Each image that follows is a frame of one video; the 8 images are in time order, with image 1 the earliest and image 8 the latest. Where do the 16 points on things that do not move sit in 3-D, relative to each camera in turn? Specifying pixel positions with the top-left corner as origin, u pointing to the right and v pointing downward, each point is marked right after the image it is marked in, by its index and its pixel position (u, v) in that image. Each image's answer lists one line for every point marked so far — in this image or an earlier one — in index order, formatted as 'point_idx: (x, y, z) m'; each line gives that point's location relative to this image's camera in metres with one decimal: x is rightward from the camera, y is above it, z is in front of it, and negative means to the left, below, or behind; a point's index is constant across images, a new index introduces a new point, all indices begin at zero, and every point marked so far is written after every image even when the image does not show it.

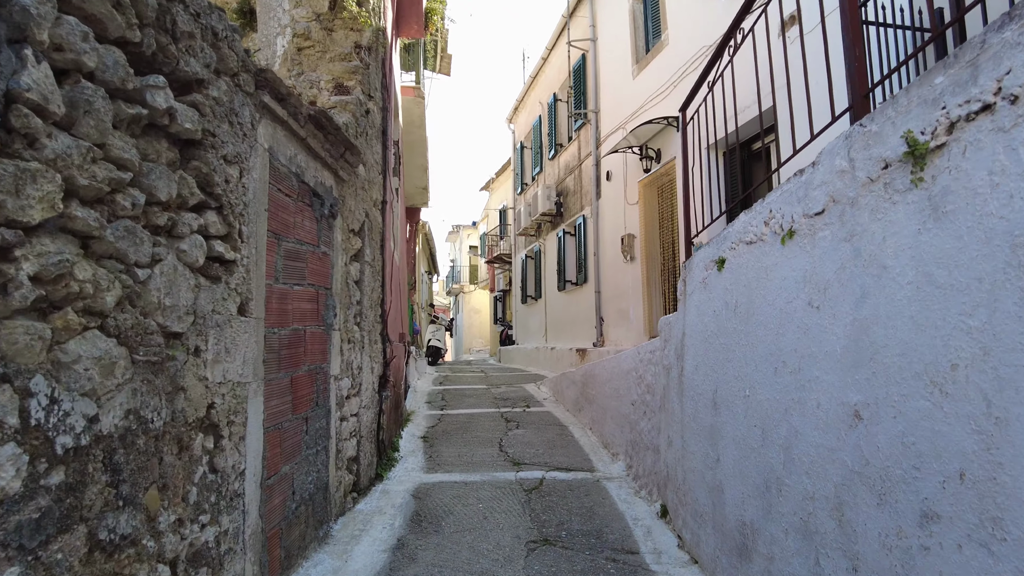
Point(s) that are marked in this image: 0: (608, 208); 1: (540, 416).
0: (+1.3, +1.1, +8.6) m
1: (+0.3, -1.3, +6.1) m
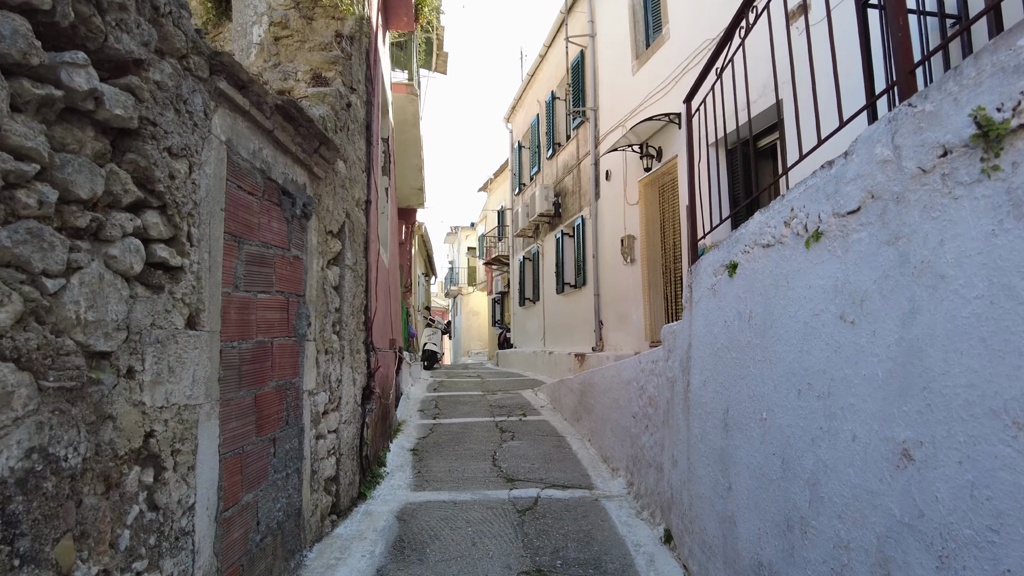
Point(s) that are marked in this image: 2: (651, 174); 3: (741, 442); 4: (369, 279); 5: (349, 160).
0: (+1.3, +1.1, +8.4) m
1: (+0.2, -1.3, +5.8) m
2: (+1.6, +1.3, +7.1) m
3: (+0.8, -0.5, +2.1) m
4: (-0.9, +0.1, +4.0) m
5: (-0.9, +0.7, +3.6) m
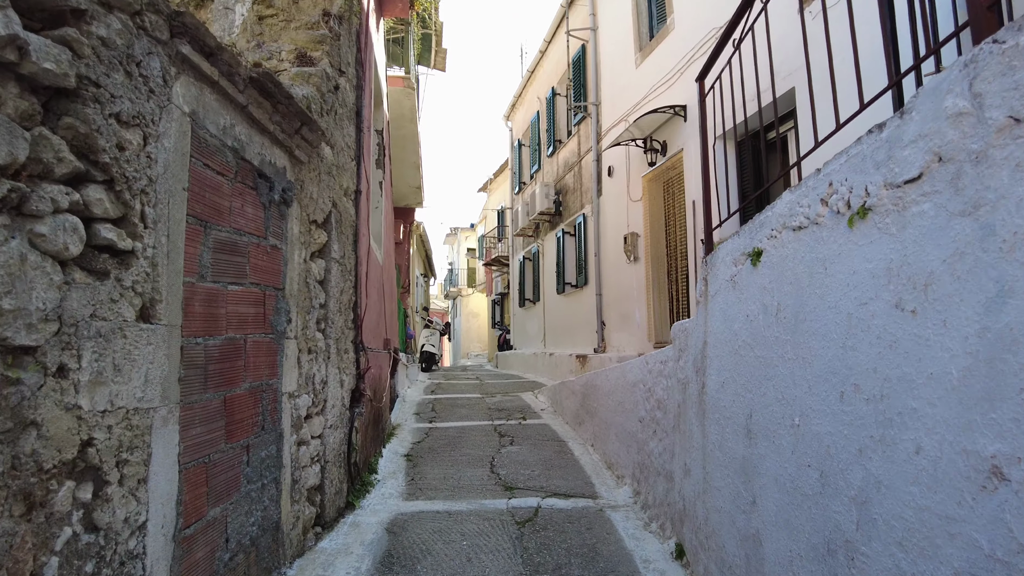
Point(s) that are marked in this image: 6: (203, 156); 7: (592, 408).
0: (+1.3, +1.1, +8.1) m
1: (+0.2, -1.3, +5.6) m
2: (+1.6, +1.3, +6.9) m
3: (+0.8, -0.5, +1.9) m
4: (-0.9, +0.1, +3.7) m
5: (-1.0, +0.8, +3.4) m
6: (-1.0, +0.4, +2.0) m
7: (+0.6, -1.0, +4.9) m
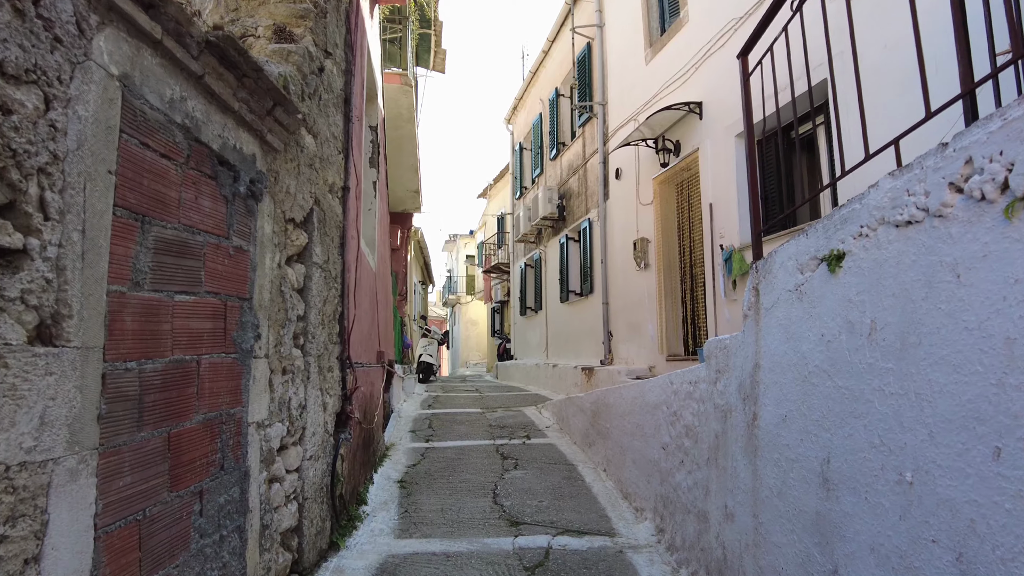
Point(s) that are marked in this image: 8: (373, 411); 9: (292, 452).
0: (+1.3, +1.0, +7.7) m
1: (+0.2, -1.3, +5.2) m
2: (+1.6, +1.2, +6.5) m
3: (+0.8, -0.5, +1.5) m
4: (-0.9, 0.0, +3.3) m
5: (-0.9, +0.7, +3.0) m
6: (-1.0, +0.4, +1.6) m
7: (+0.7, -1.0, +4.5) m
8: (-1.0, -0.9, +4.5) m
9: (-0.9, -0.7, +2.6) m
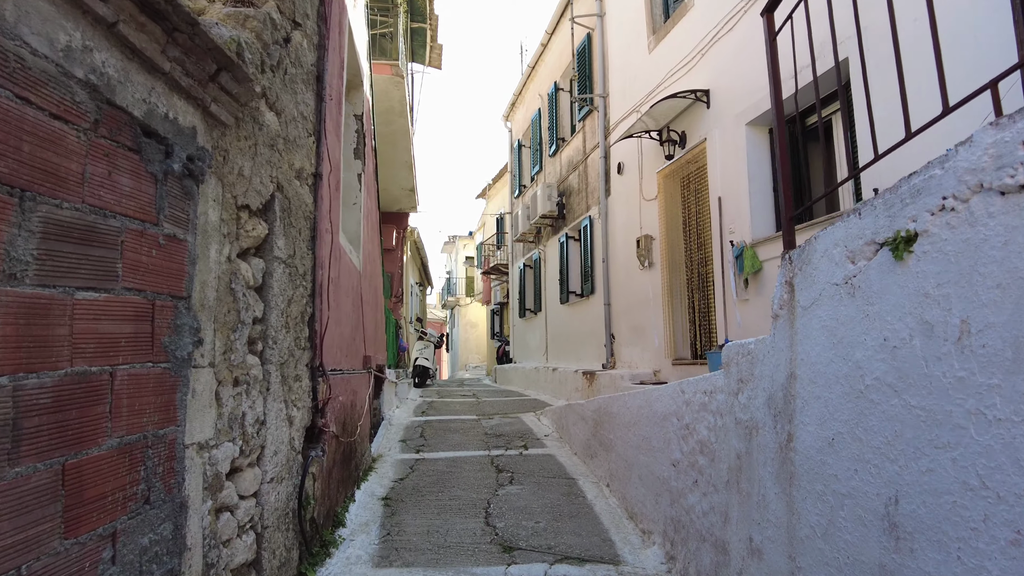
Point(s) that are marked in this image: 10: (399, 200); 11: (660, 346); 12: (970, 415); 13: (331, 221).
0: (+1.3, +1.0, +7.4) m
1: (+0.2, -1.3, +4.8) m
2: (+1.6, +1.2, +6.1) m
3: (+0.8, -0.5, +1.1) m
4: (-0.9, 0.0, +3.0) m
5: (-1.0, +0.7, +2.6) m
6: (-1.0, +0.4, +1.3) m
7: (+0.6, -1.0, +4.2) m
8: (-1.0, -0.9, +4.1) m
9: (-0.9, -0.7, +2.2) m
10: (-2.1, +1.7, +11.8) m
11: (+1.5, -0.6, +6.3) m
12: (+0.8, -0.2, +1.0) m
13: (-1.0, +0.4, +3.3) m
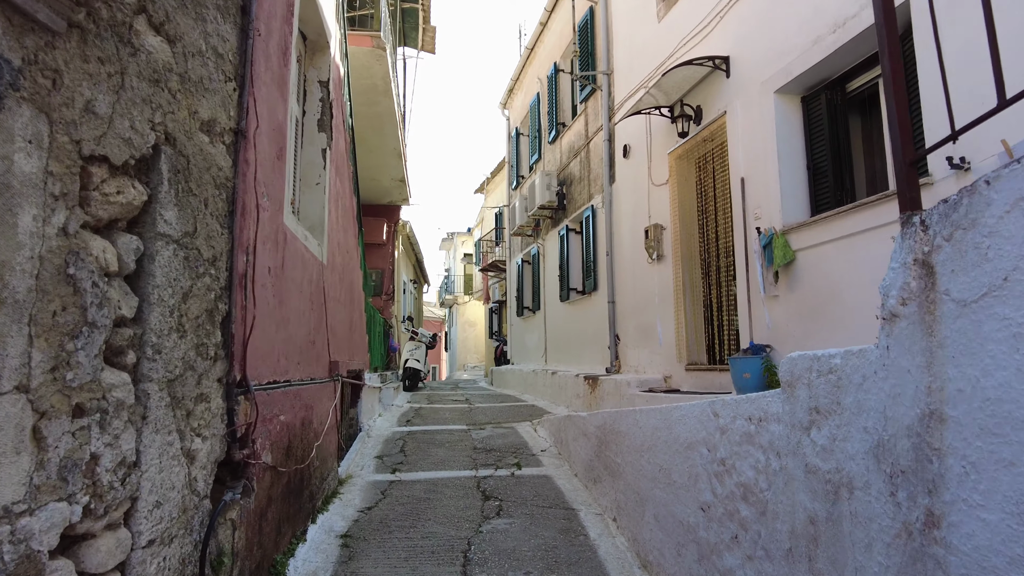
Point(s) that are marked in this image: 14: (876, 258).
0: (+1.2, +1.0, +6.7) m
1: (+0.1, -1.3, +4.1) m
2: (+1.5, +1.3, +5.4) m
3: (+0.7, -0.5, +0.4) m
4: (-1.0, +0.1, +2.3) m
5: (-1.0, +0.8, +1.9) m
6: (-1.1, +0.4, +0.6) m
7: (+0.6, -1.0, +3.5) m
8: (-1.1, -0.8, +3.4) m
9: (-1.0, -0.6, +1.5) m
10: (-2.2, +1.8, +11.1) m
11: (+1.4, -0.5, +5.6) m
12: (+0.7, -0.2, +0.4) m
13: (-1.0, +0.4, +2.6) m
14: (+2.0, +0.2, +3.5) m
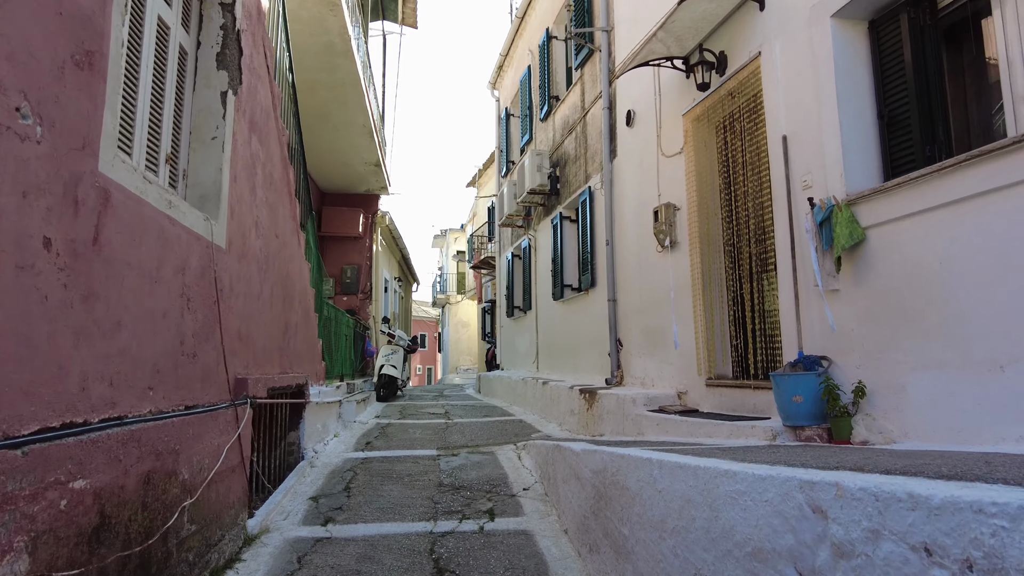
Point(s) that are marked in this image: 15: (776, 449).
0: (+1.0, +1.0, +5.6) m
1: (0.0, -1.3, +3.0) m
2: (+1.4, +1.3, +4.3) m
3: (+0.5, -0.4, -0.7) m
4: (-1.2, +0.1, +1.2) m
5: (-1.2, +0.8, +0.8) m
6: (-1.3, +0.5, -0.5) m
7: (+0.4, -0.9, +2.4) m
8: (-1.3, -0.8, +2.3) m
9: (-1.2, -0.6, +0.4) m
10: (-2.4, +1.8, +10.0) m
11: (+1.3, -0.5, +4.5) m
12: (+0.5, -0.1, -0.8) m
13: (-1.2, +0.4, +1.5) m
14: (+1.9, +0.2, +2.4) m
15: (+1.1, -0.7, +2.7) m
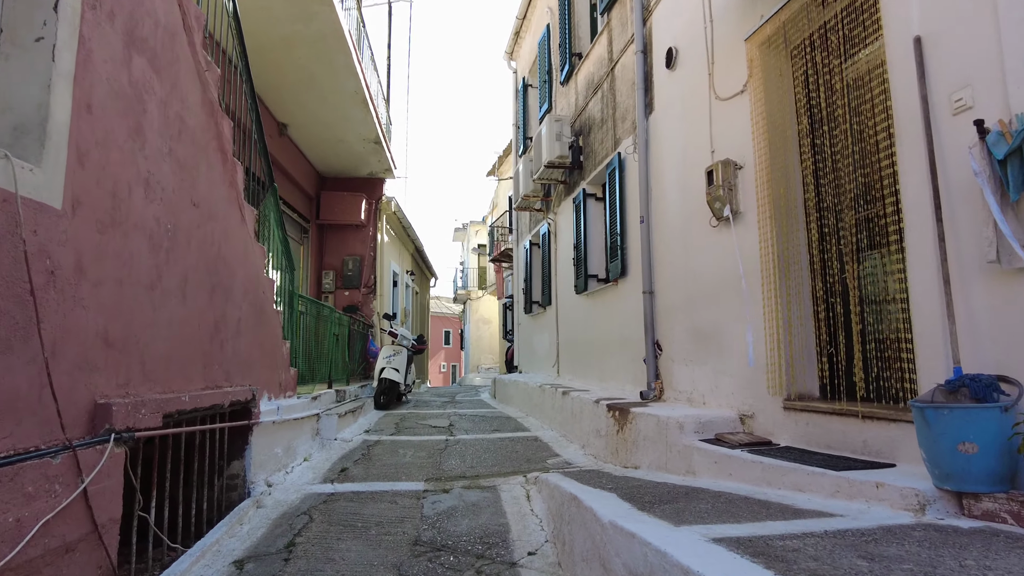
0: (+1.1, +1.1, +4.4) m
1: (-0.1, -1.2, +1.9) m
2: (+1.4, +1.4, +3.1) m
3: (+0.3, -0.4, -1.9) m
4: (-1.3, +0.2, 0.0) m
5: (-1.4, +0.9, -0.3) m
6: (-1.5, +0.5, -1.6) m
7: (+0.3, -0.9, +1.2) m
8: (-1.3, -0.7, +1.2) m
9: (-1.4, -0.5, -0.7) m
10: (-2.1, +1.9, +8.9) m
11: (+1.3, -0.4, +3.3) m
12: (+0.3, -0.1, -1.9) m
13: (-1.3, +0.5, +0.4) m
14: (+1.8, +0.3, +1.2) m
15: (+1.1, -0.6, +1.5) m
